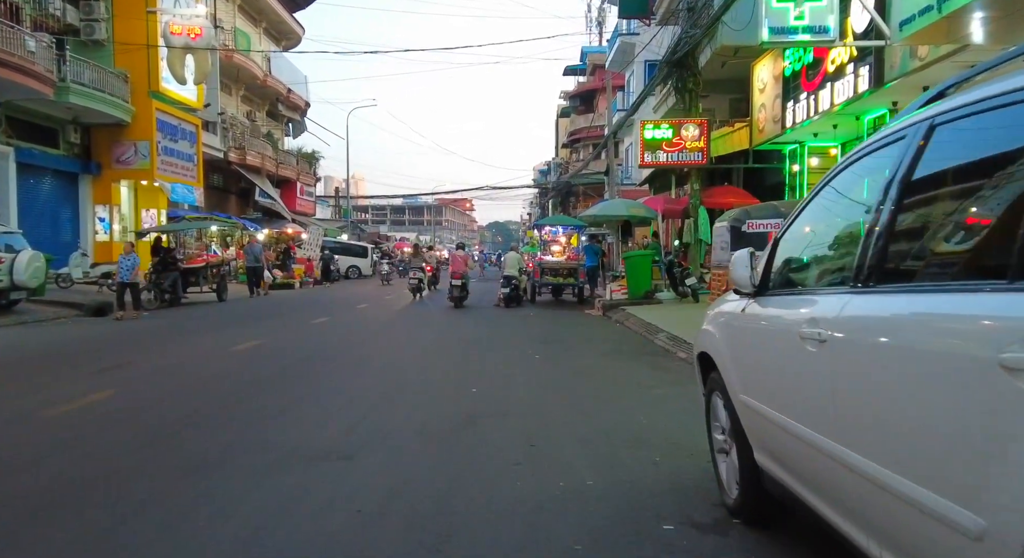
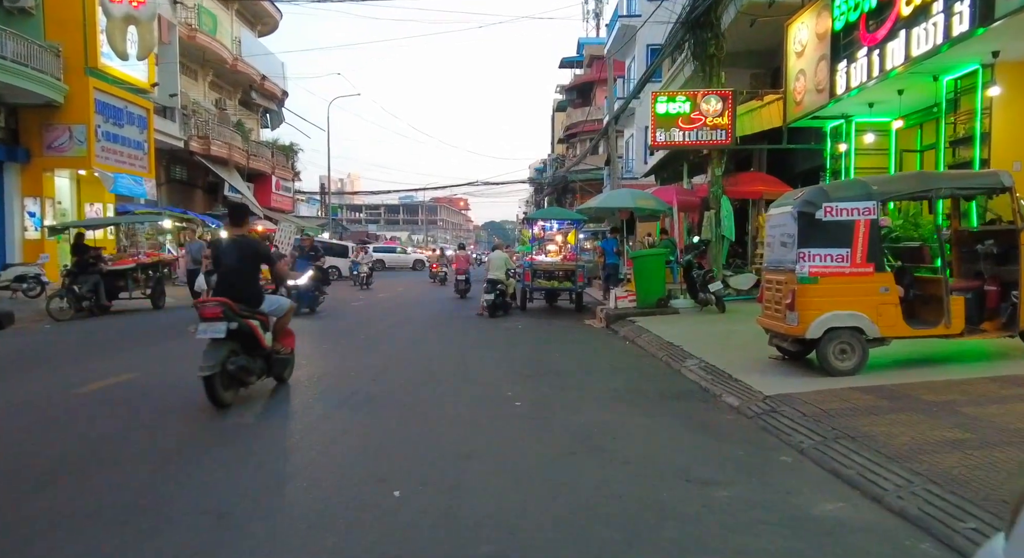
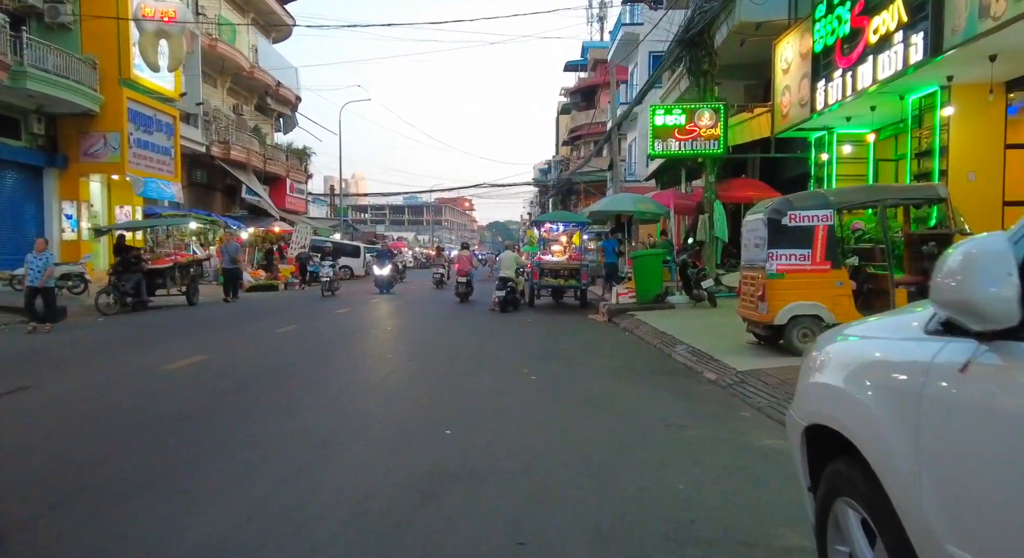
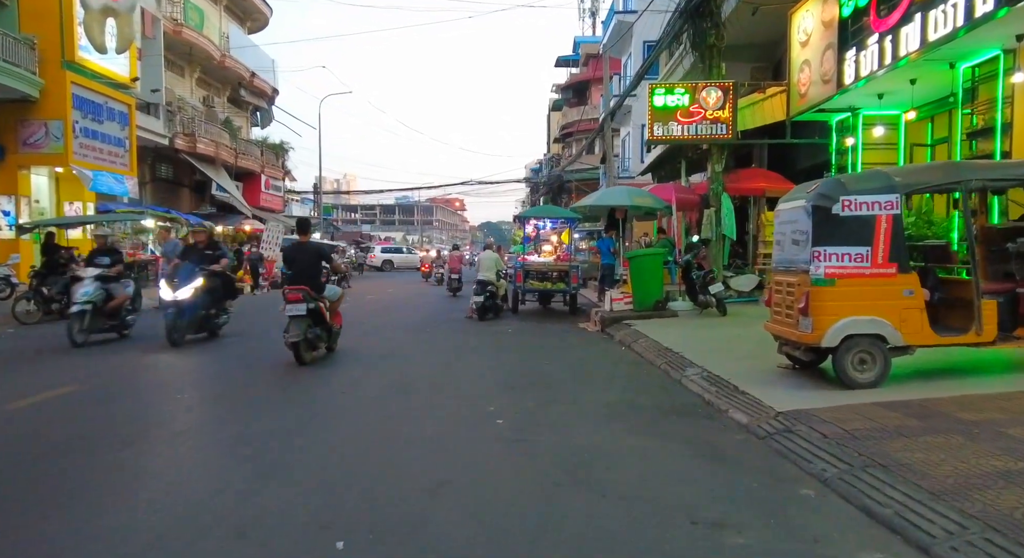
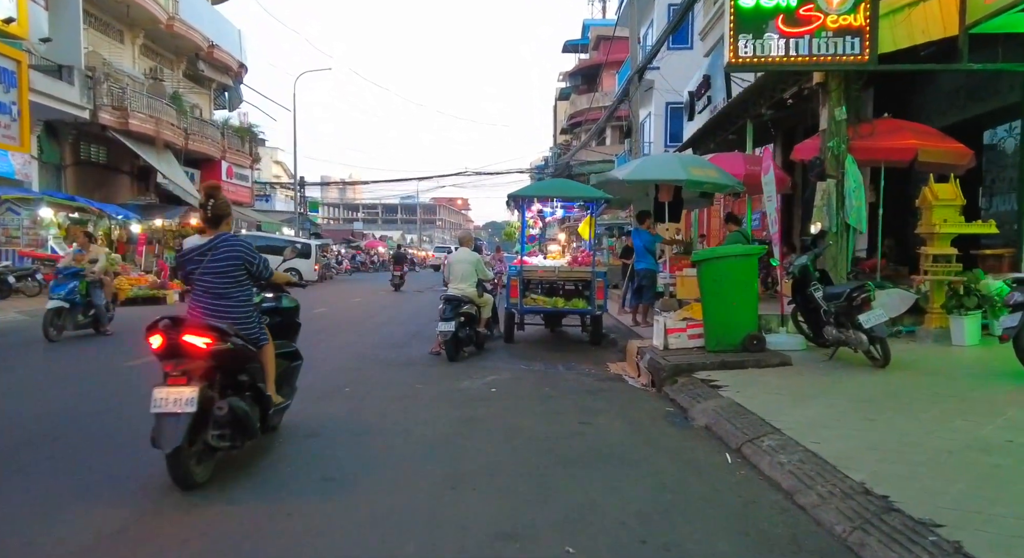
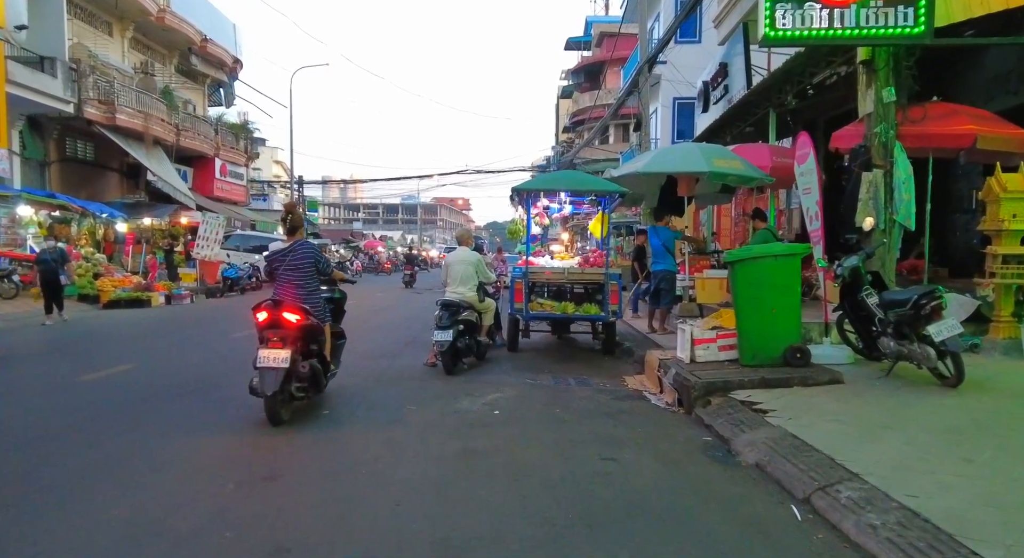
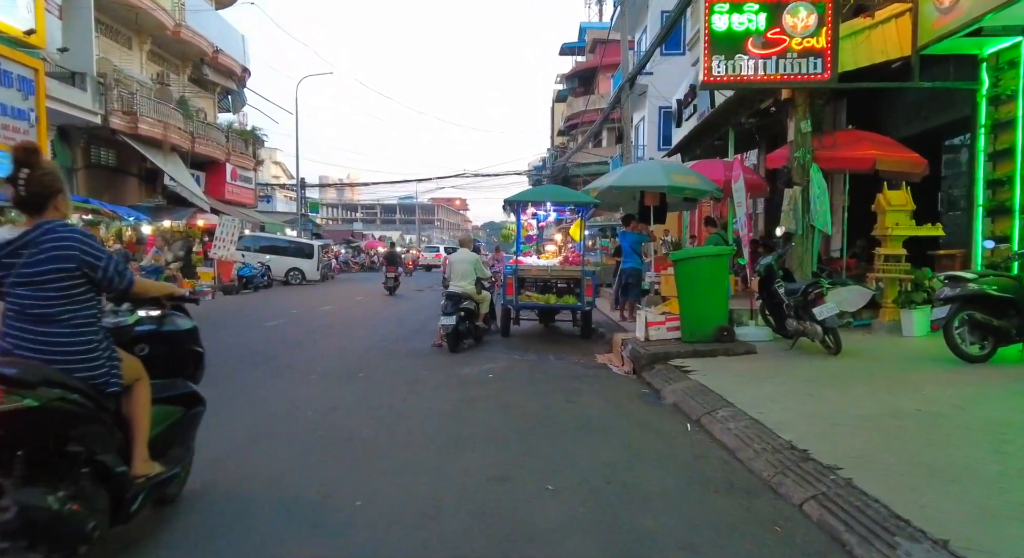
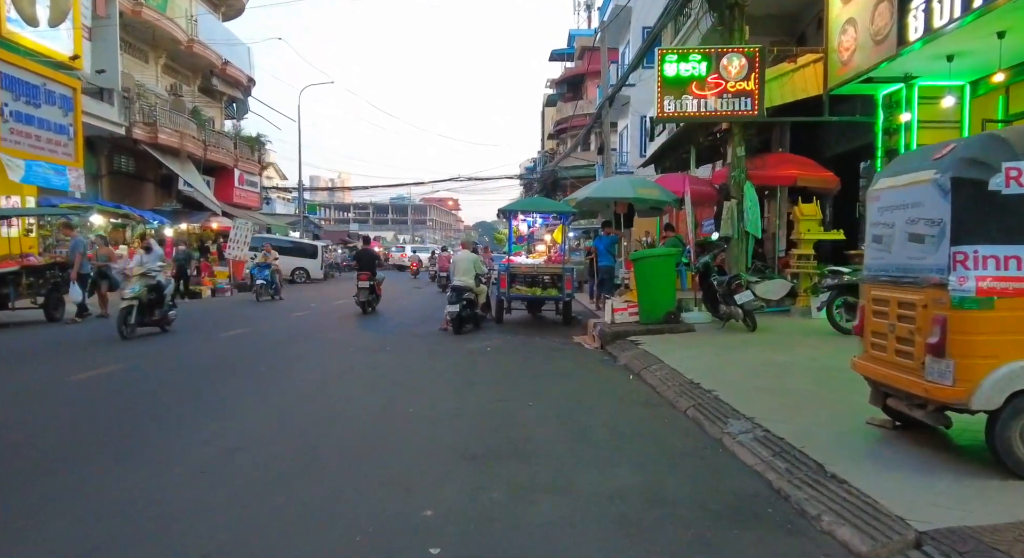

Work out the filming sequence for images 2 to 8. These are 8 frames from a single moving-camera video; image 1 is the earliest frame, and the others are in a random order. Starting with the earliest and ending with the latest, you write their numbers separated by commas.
3, 2, 4, 8, 7, 5, 6
